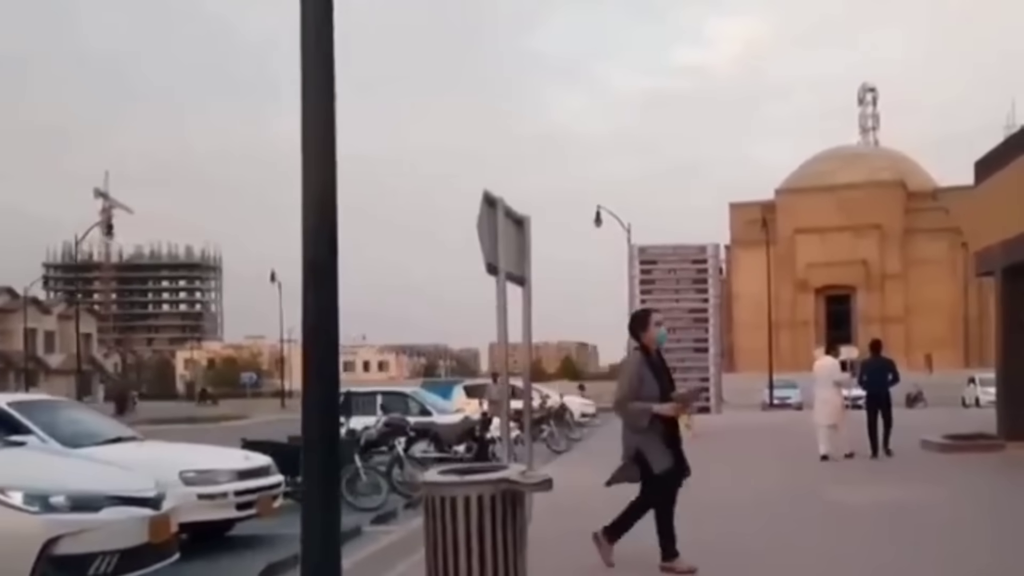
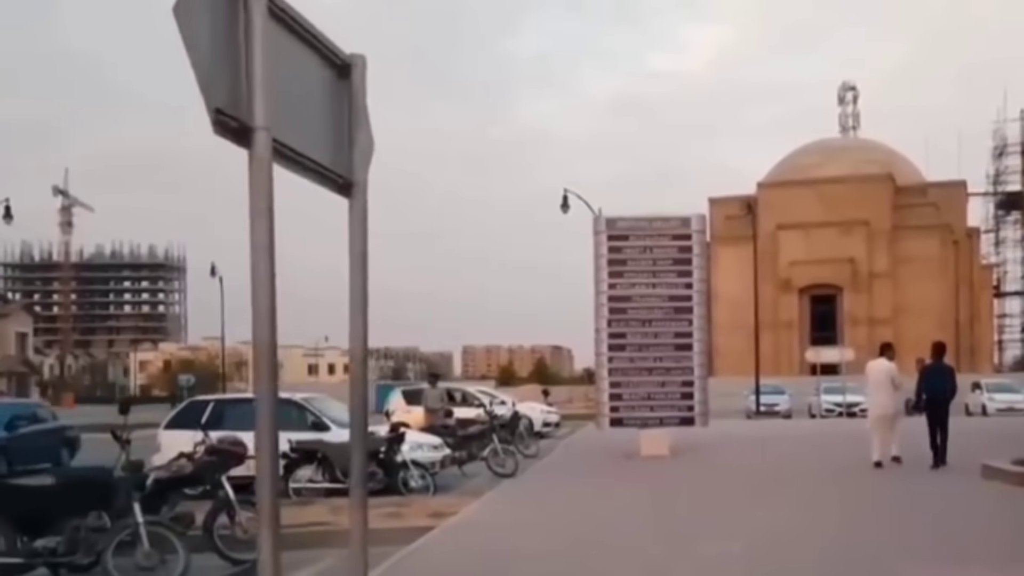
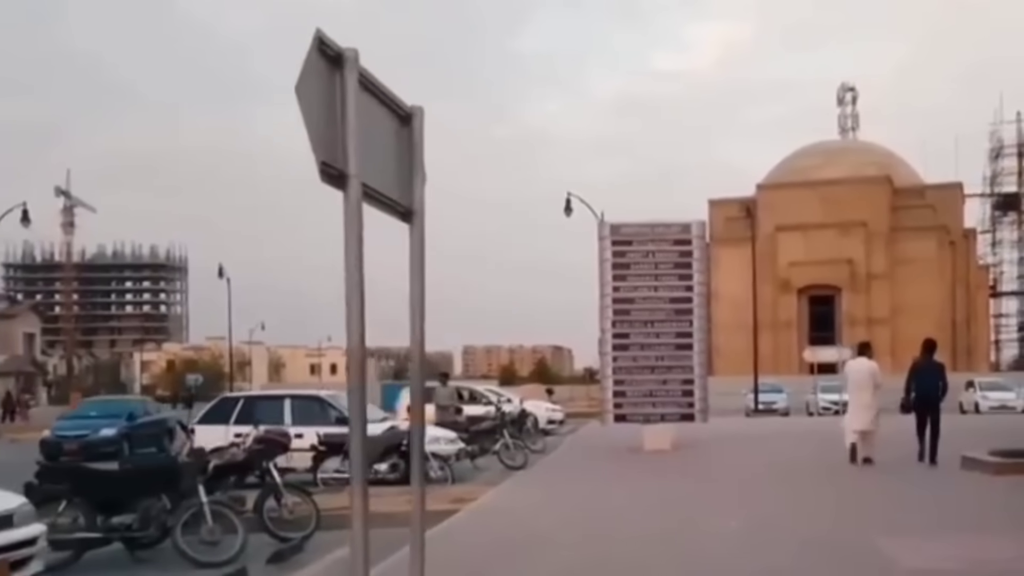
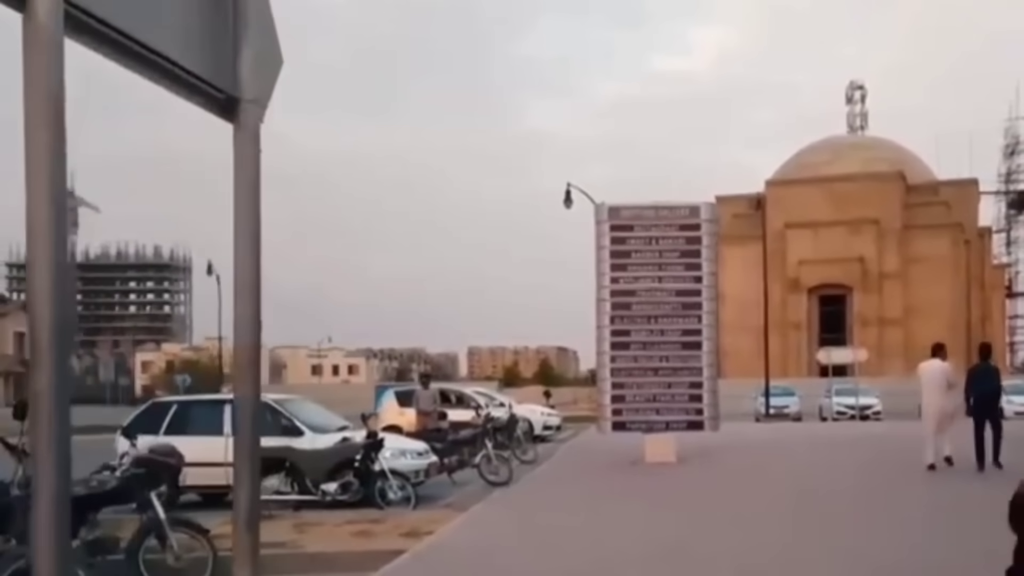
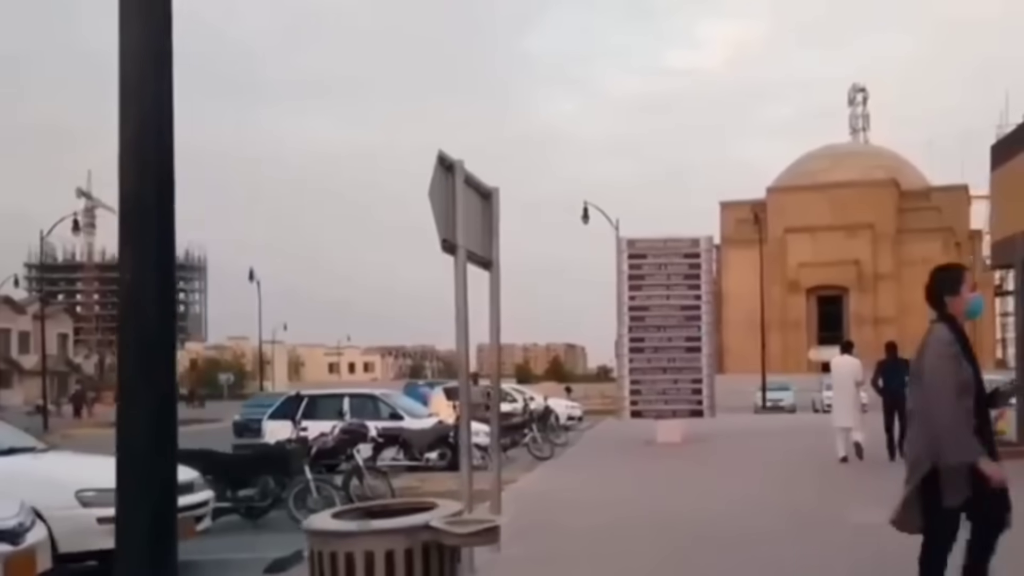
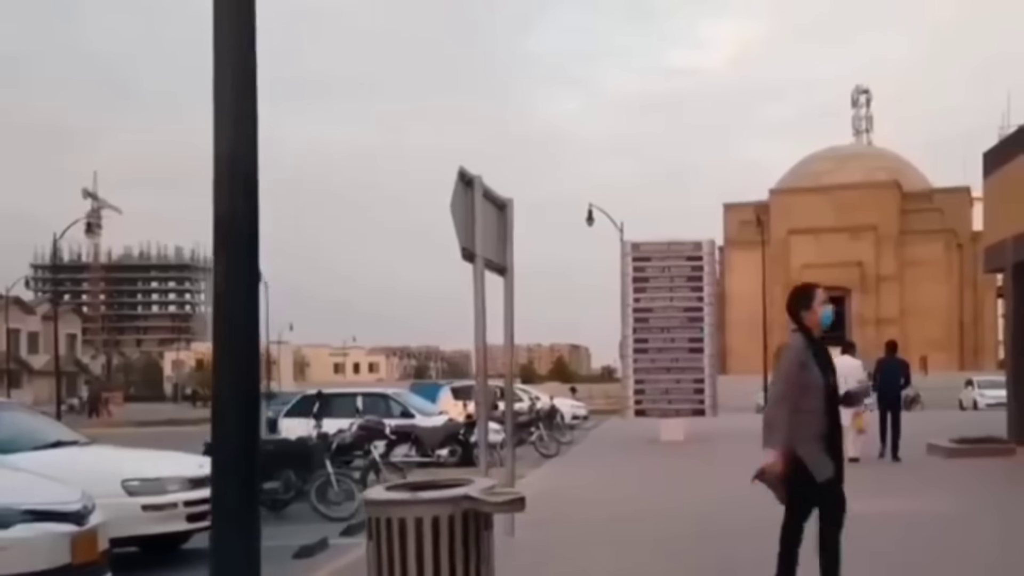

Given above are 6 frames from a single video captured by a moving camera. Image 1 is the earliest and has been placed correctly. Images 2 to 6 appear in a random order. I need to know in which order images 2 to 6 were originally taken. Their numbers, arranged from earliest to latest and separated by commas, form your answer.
6, 5, 3, 2, 4
